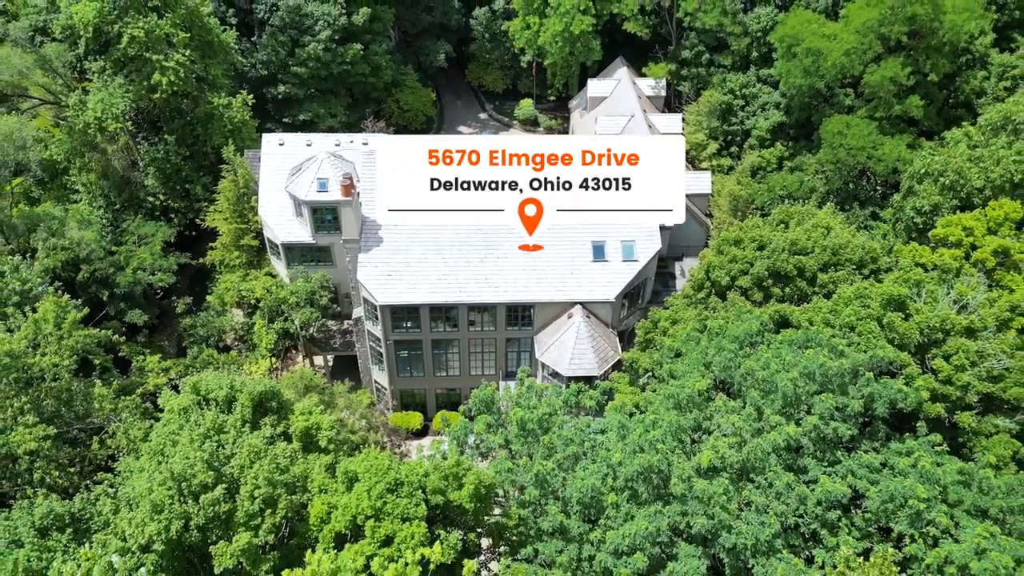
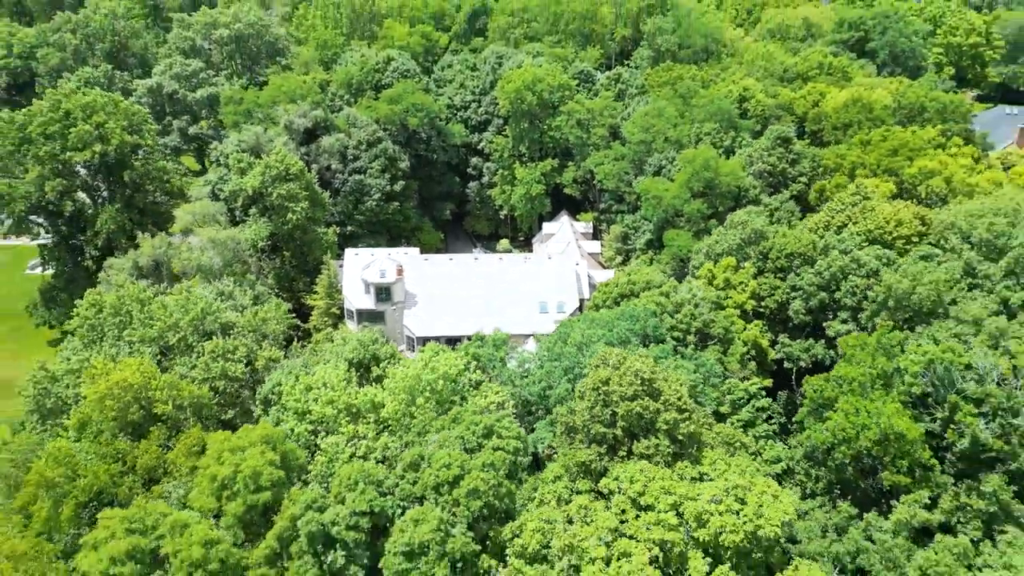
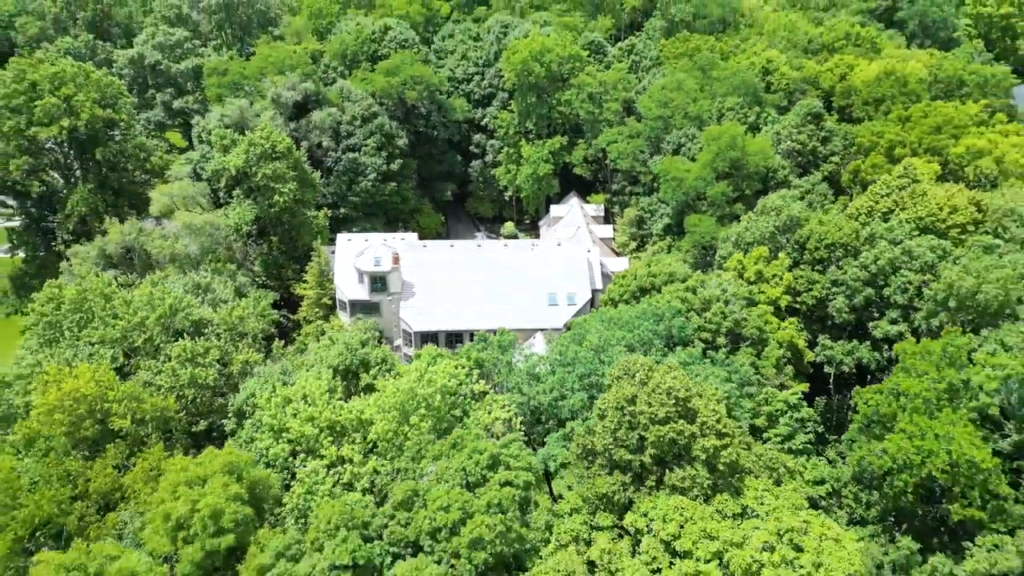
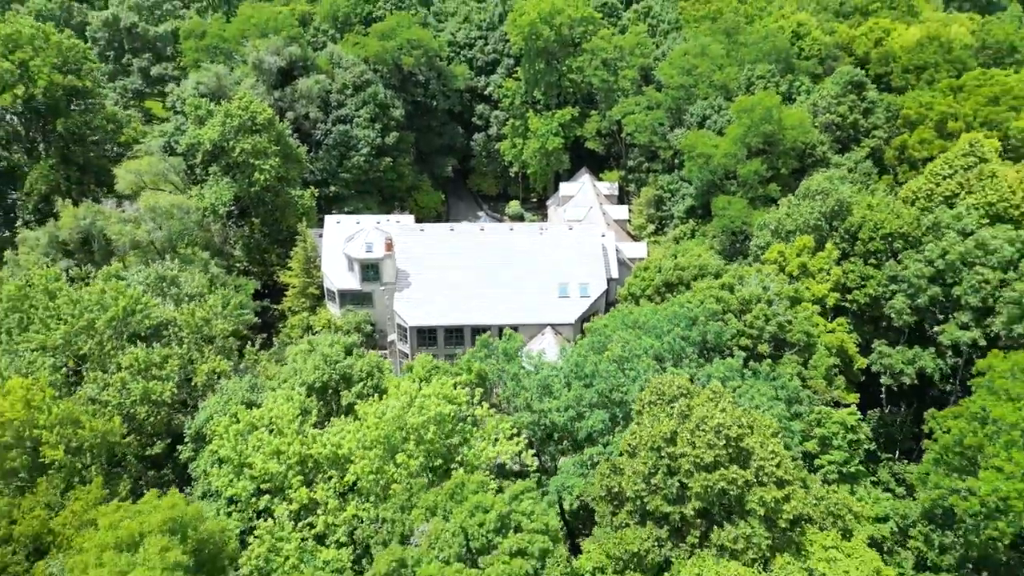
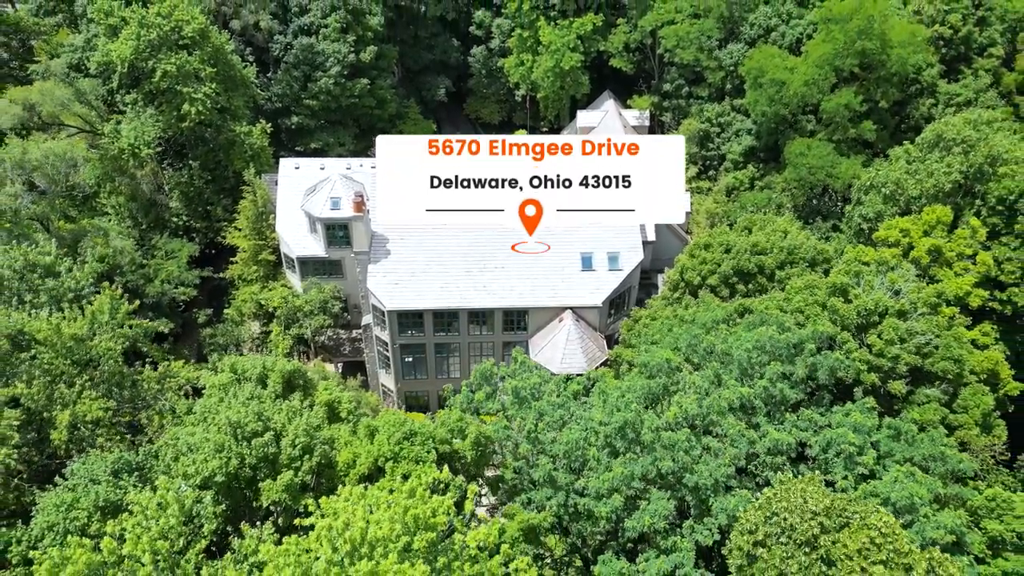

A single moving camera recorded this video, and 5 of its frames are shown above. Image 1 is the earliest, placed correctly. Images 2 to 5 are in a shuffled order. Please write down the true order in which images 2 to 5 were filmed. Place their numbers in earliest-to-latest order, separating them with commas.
5, 4, 3, 2
